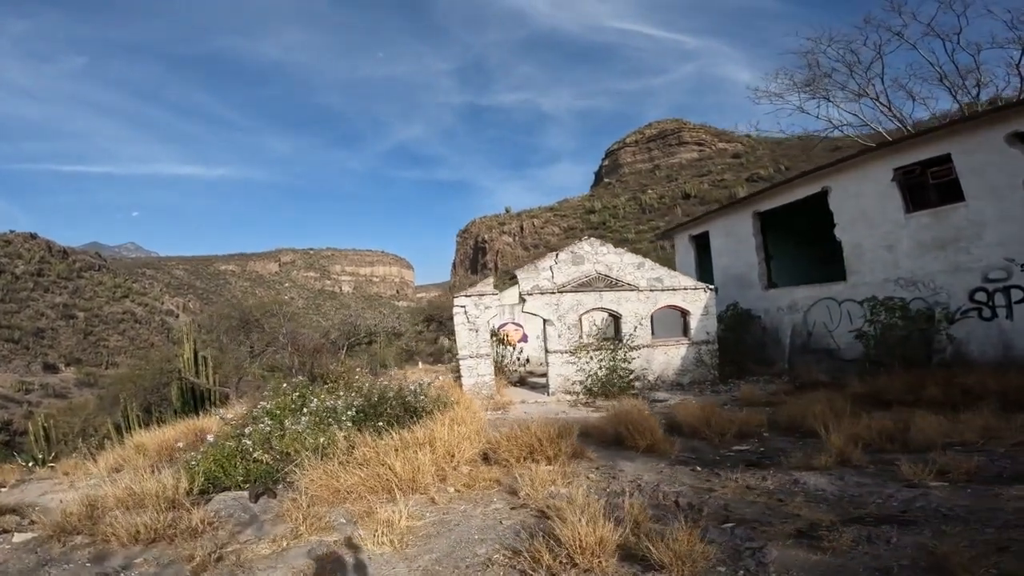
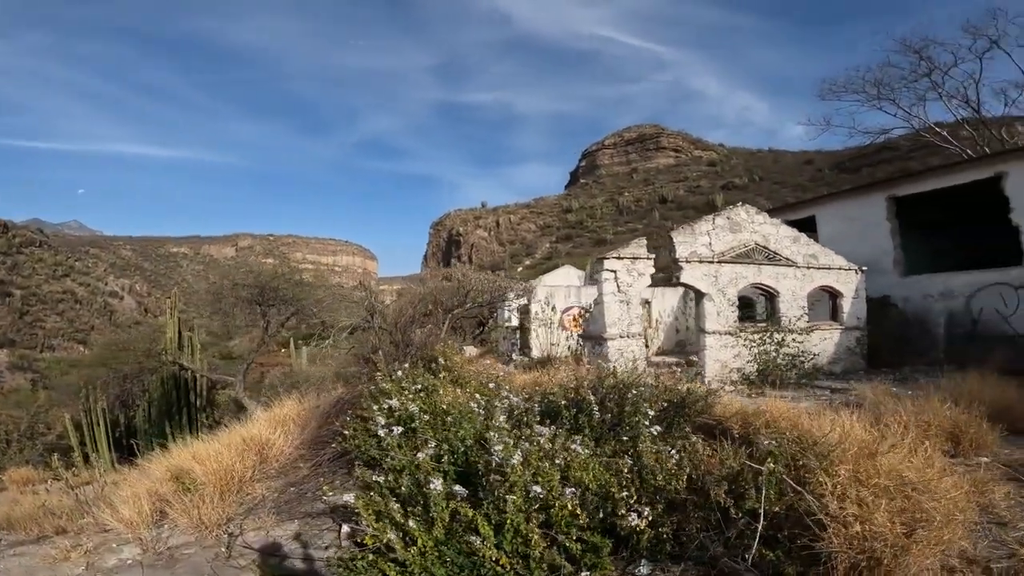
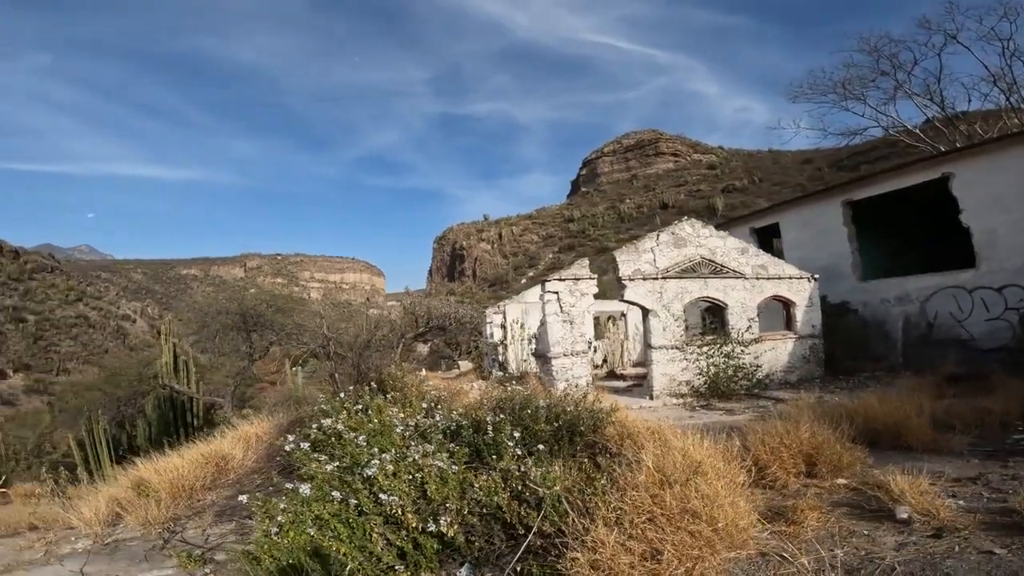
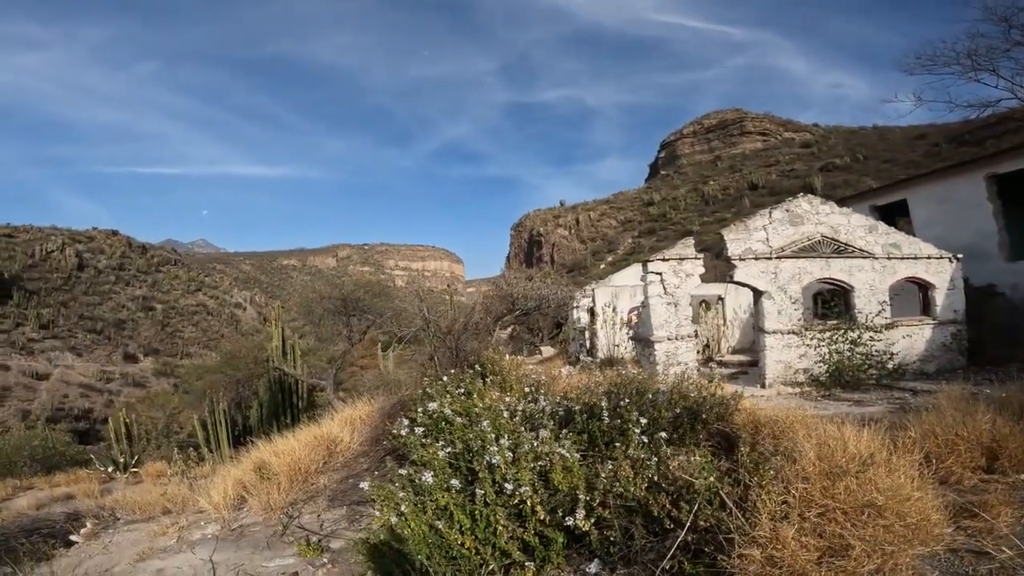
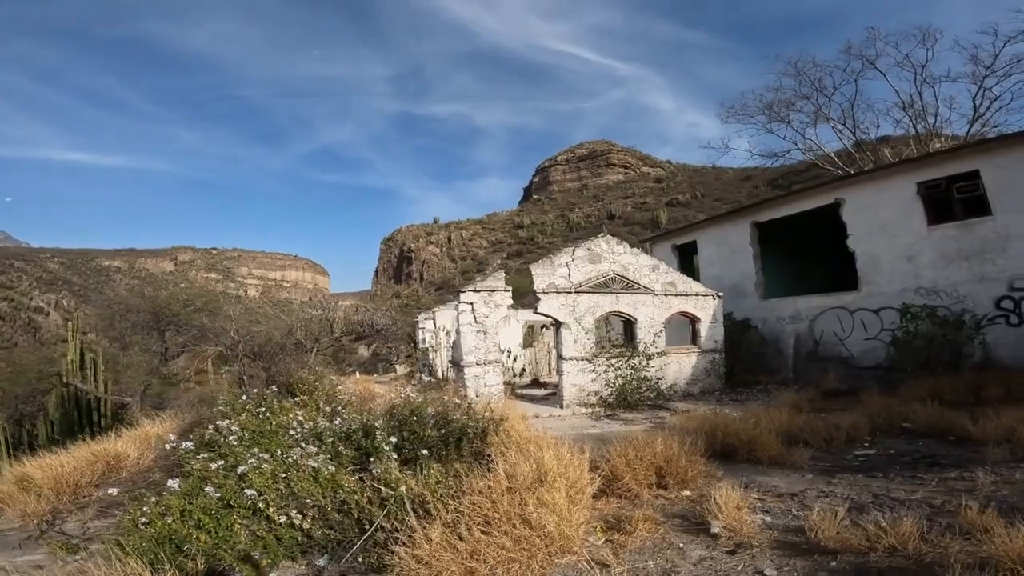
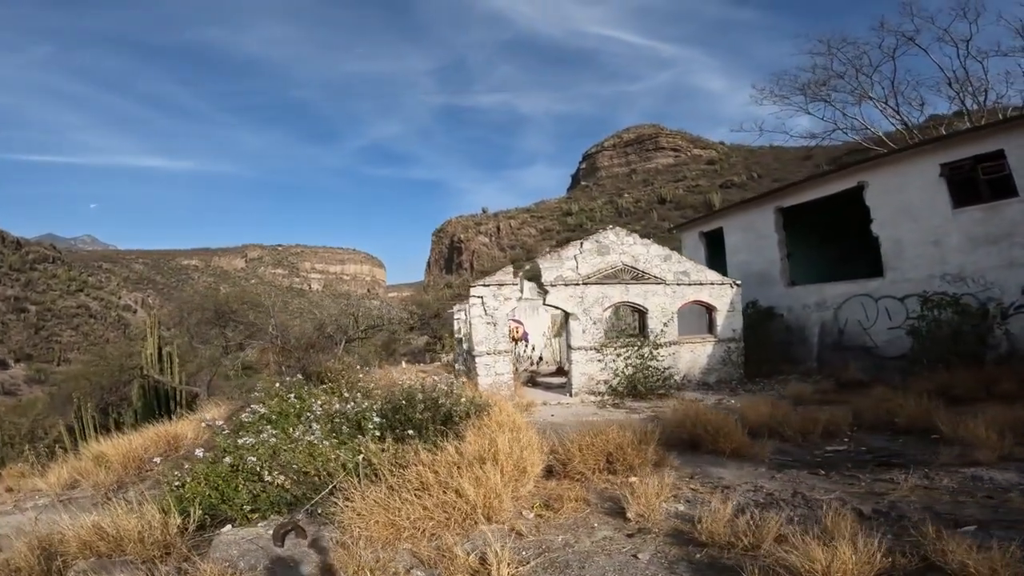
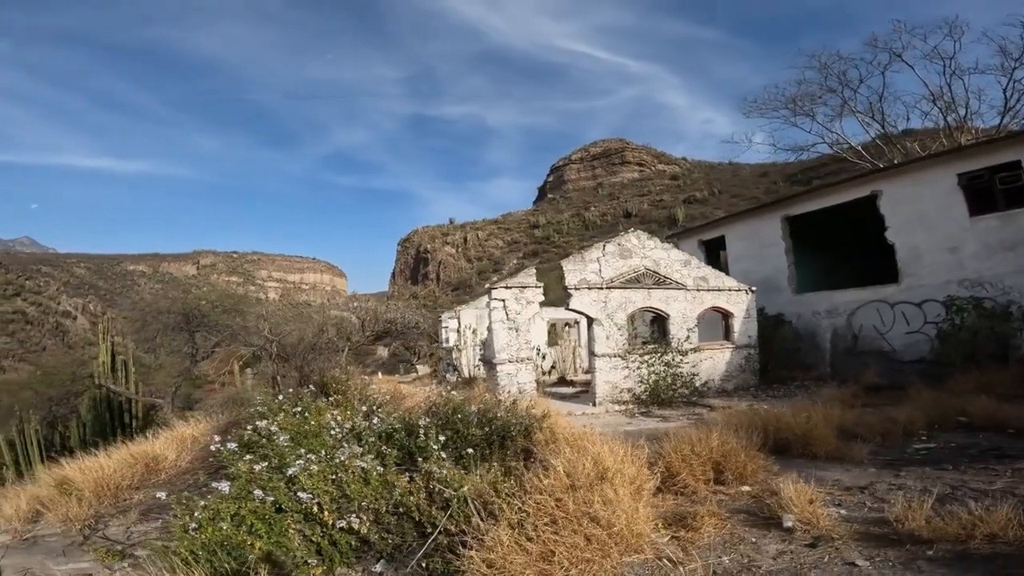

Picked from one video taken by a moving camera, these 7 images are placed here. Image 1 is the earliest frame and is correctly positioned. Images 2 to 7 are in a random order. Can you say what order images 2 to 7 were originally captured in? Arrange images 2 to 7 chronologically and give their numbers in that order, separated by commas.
6, 5, 7, 3, 4, 2
